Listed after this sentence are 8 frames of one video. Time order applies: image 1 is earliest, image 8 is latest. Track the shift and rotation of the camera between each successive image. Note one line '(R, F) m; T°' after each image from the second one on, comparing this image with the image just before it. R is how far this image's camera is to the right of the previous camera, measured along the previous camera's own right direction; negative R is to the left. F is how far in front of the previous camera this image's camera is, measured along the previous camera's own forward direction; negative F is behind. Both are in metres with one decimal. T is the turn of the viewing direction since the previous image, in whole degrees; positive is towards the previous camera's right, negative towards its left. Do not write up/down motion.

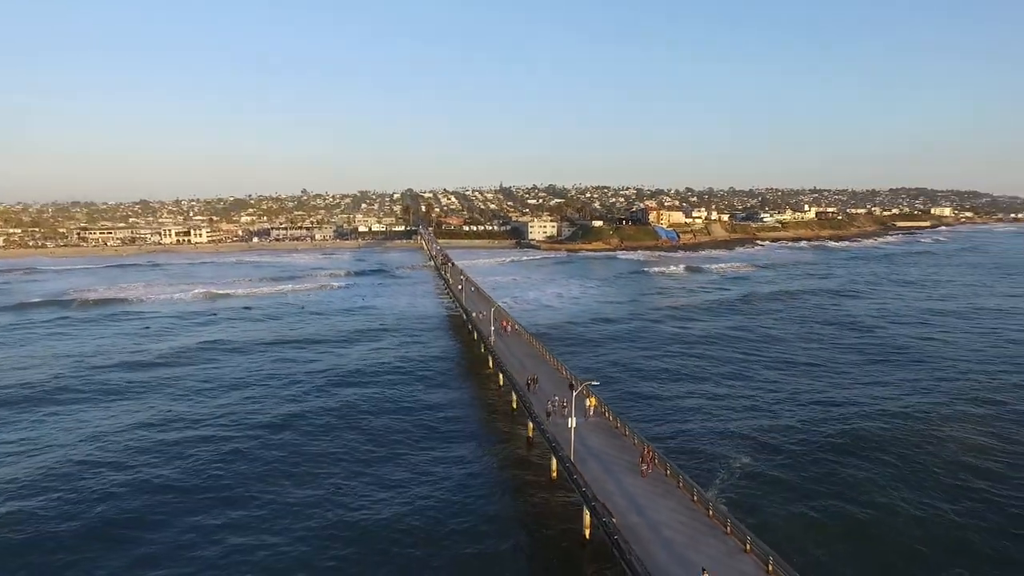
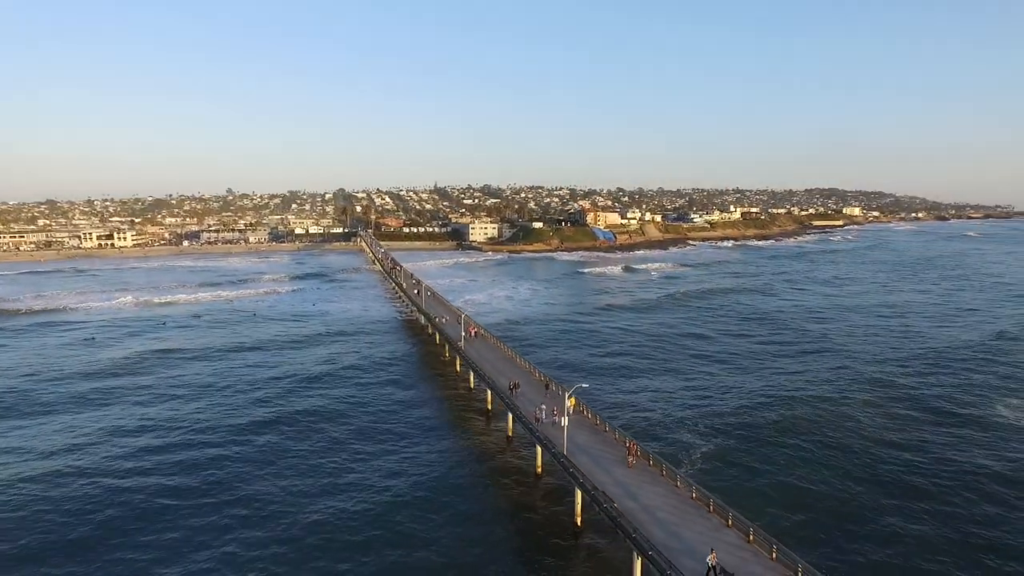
(-0.2, -0.3) m; +6°
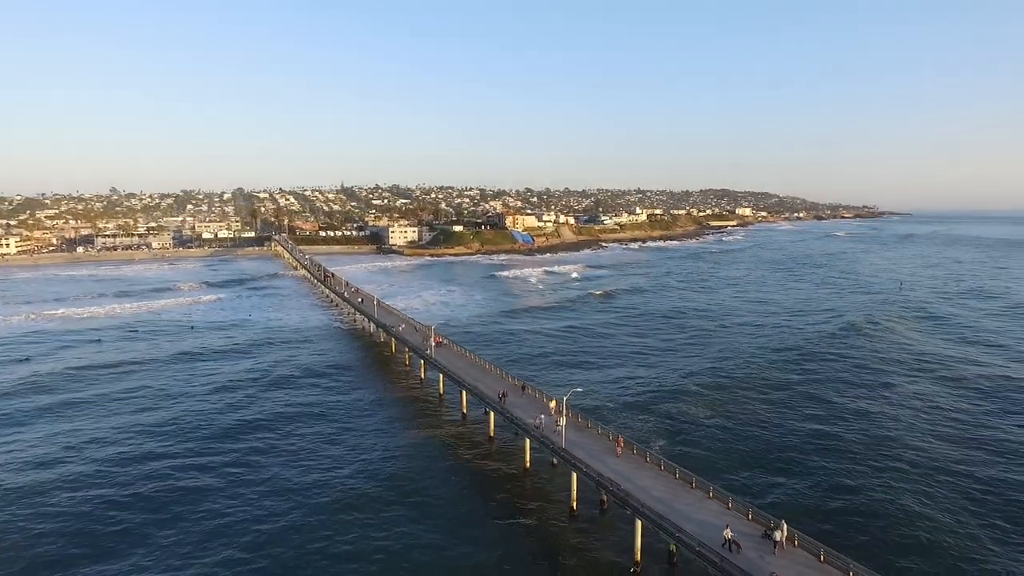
(-0.4, -0.4) m; +8°
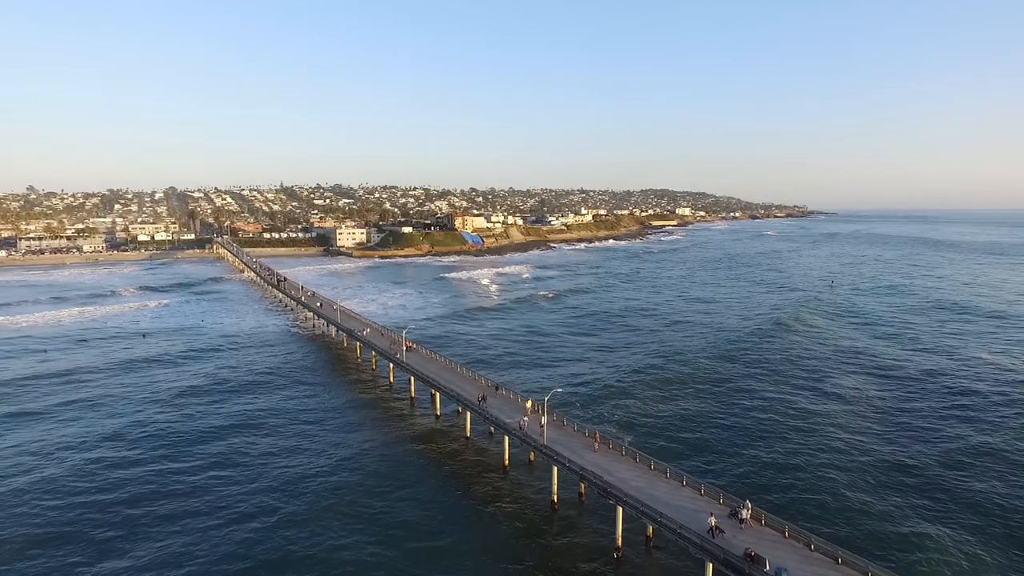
(-0.2, -0.2) m; +5°
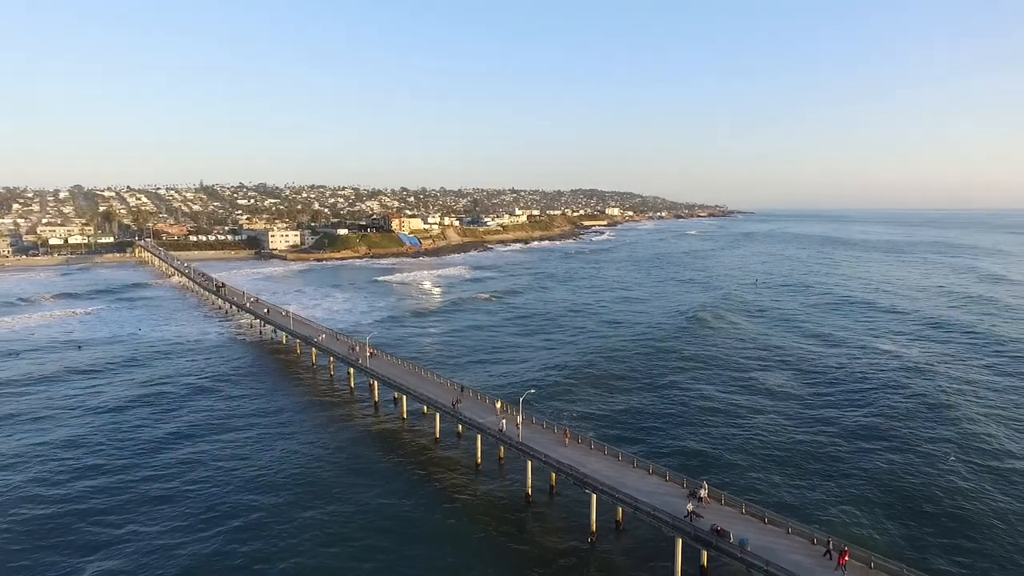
(-0.2, -0.2) m; +6°
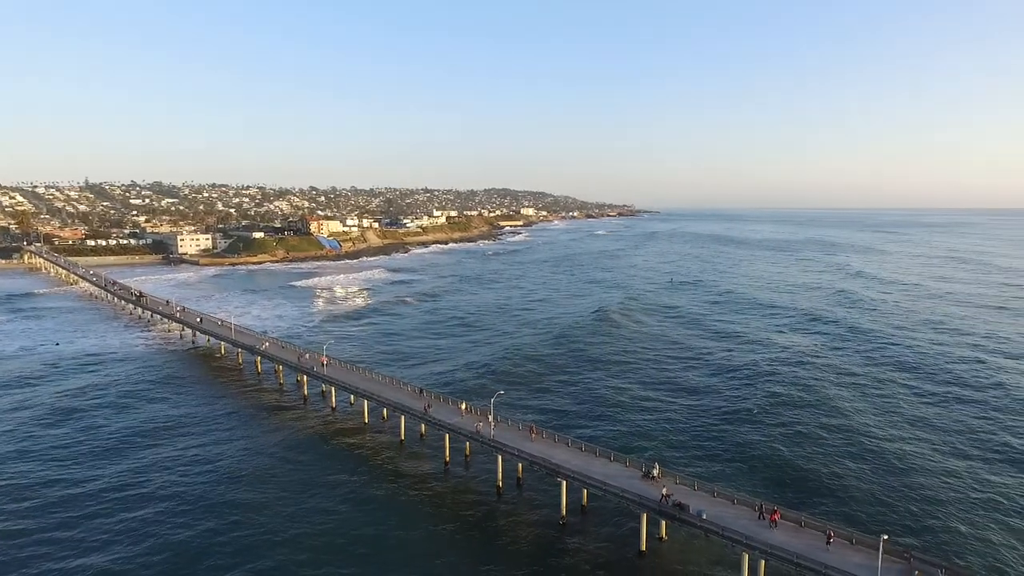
(-0.3, -0.3) m; +8°
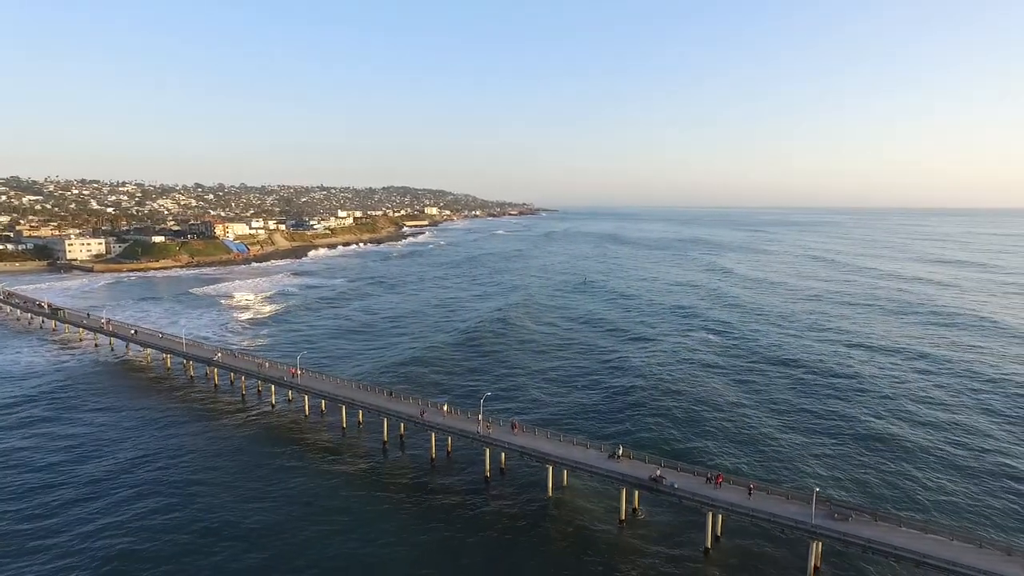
(-0.5, -0.5) m; +9°
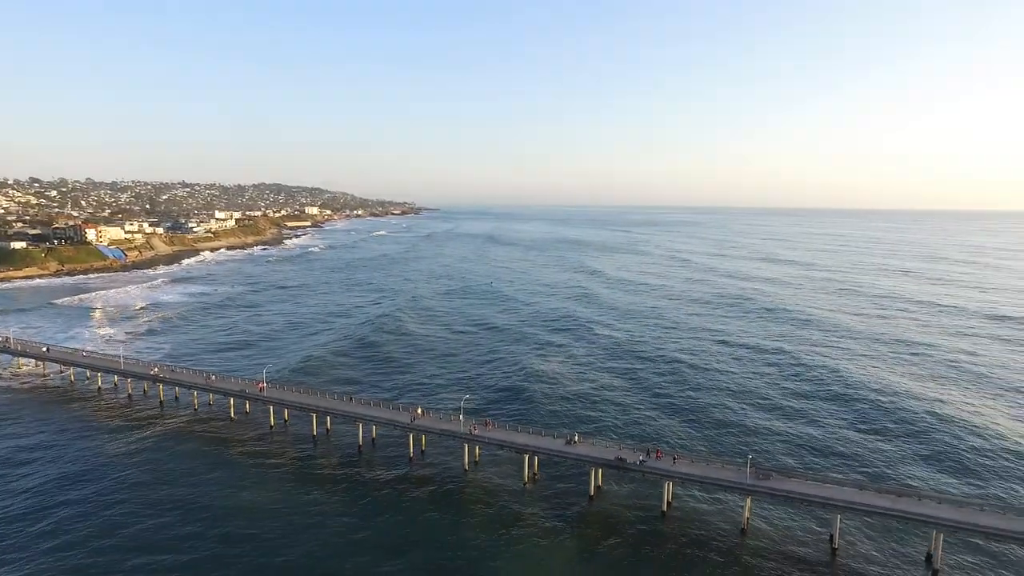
(-0.6, -0.5) m; +11°
